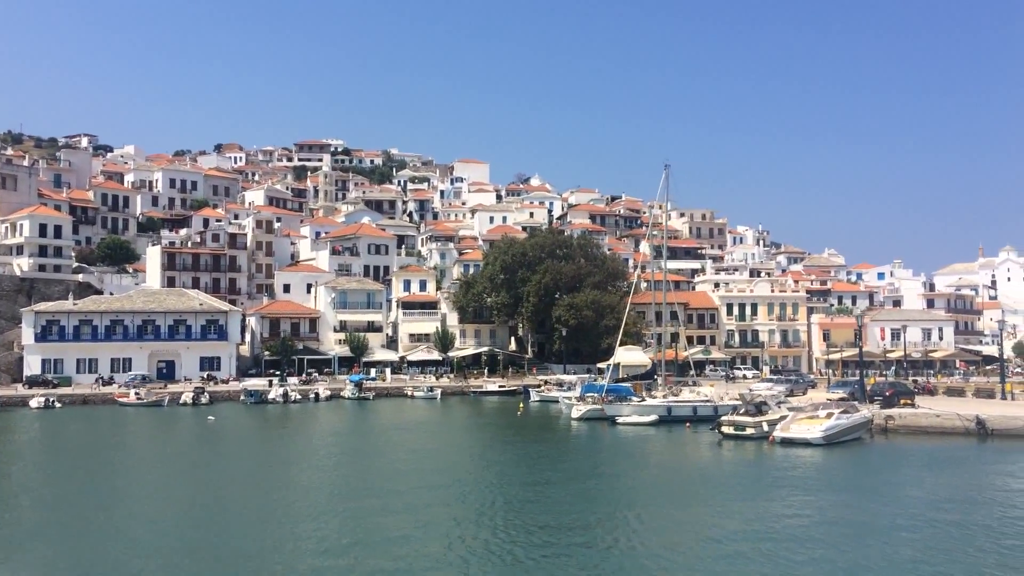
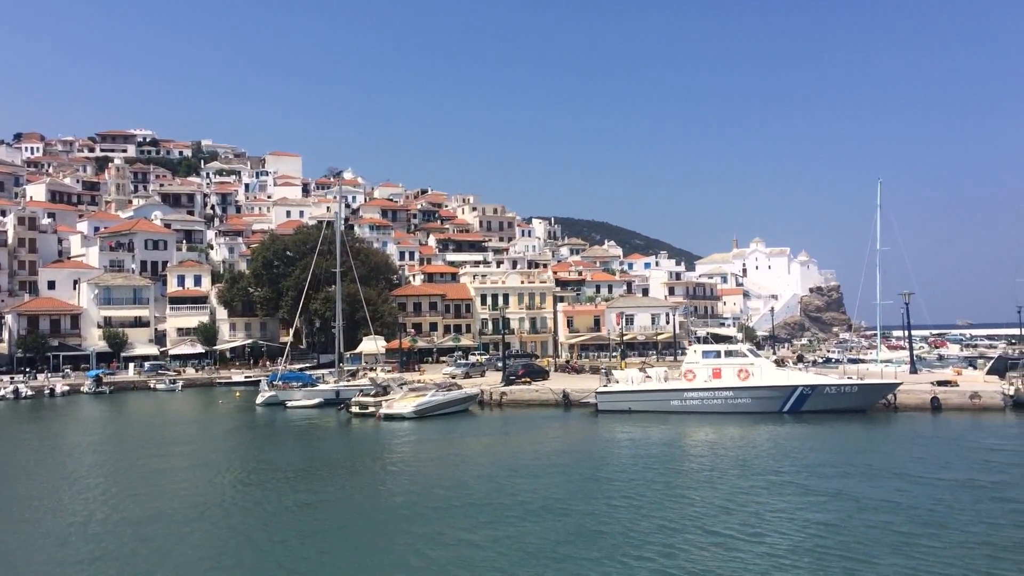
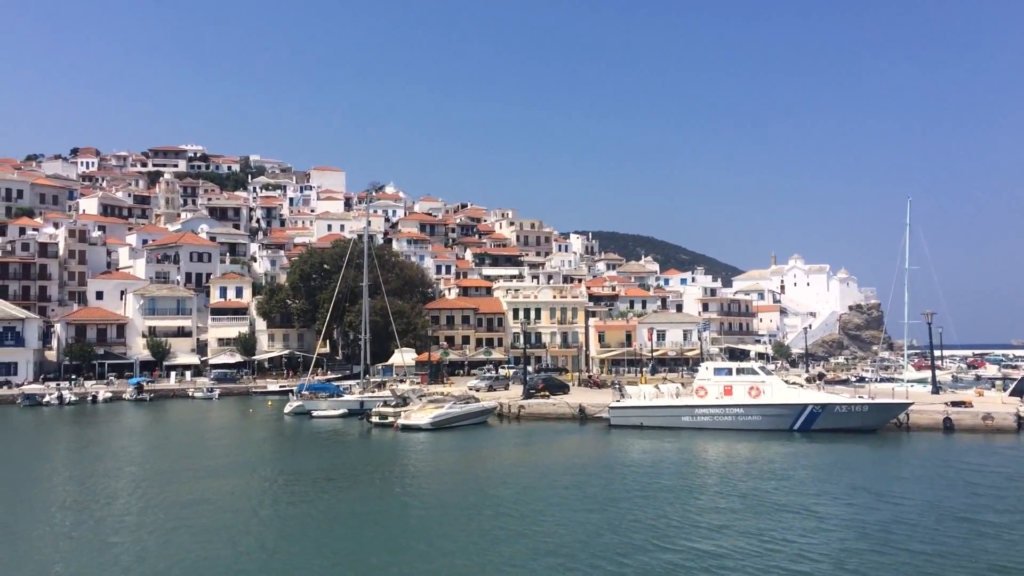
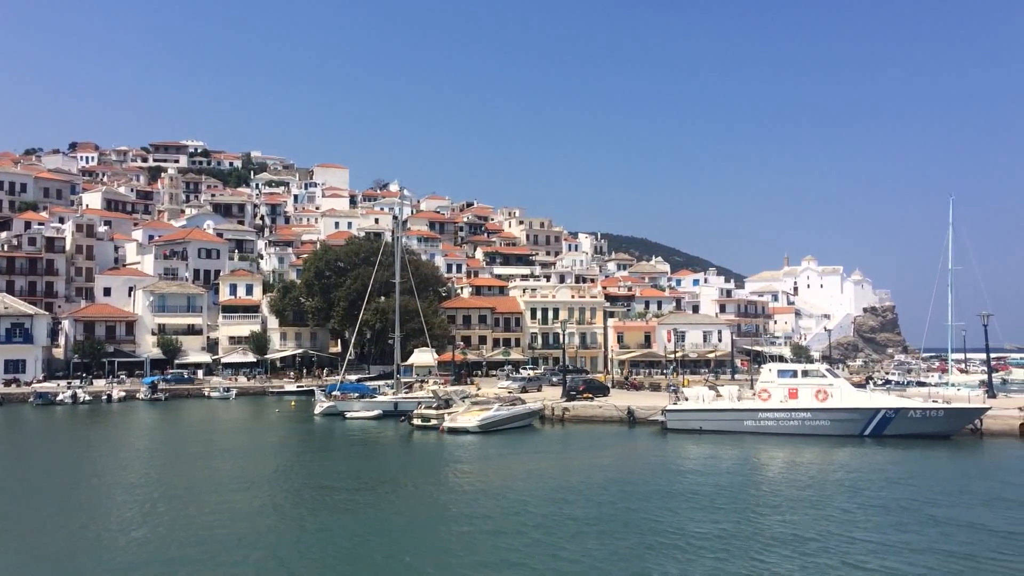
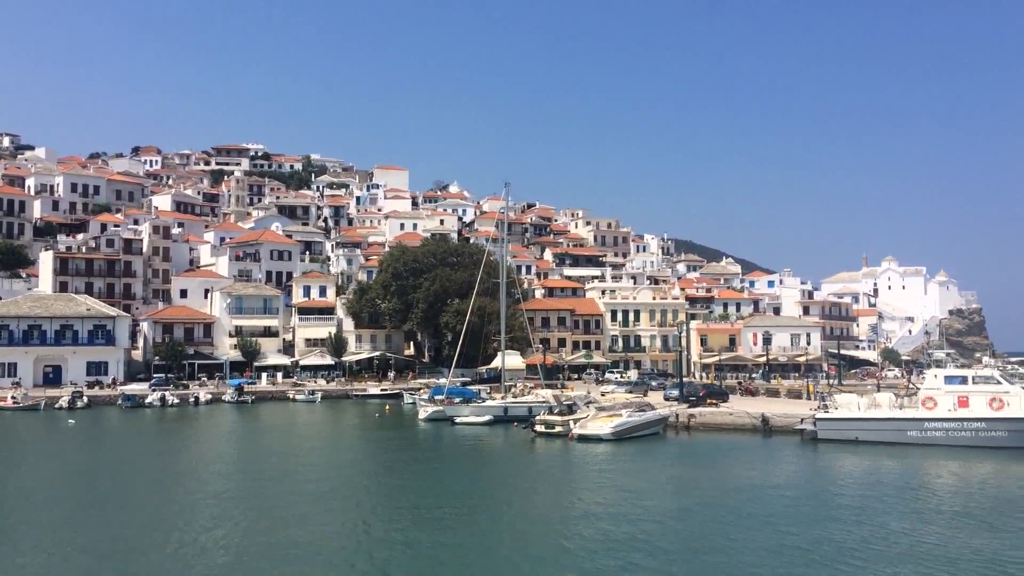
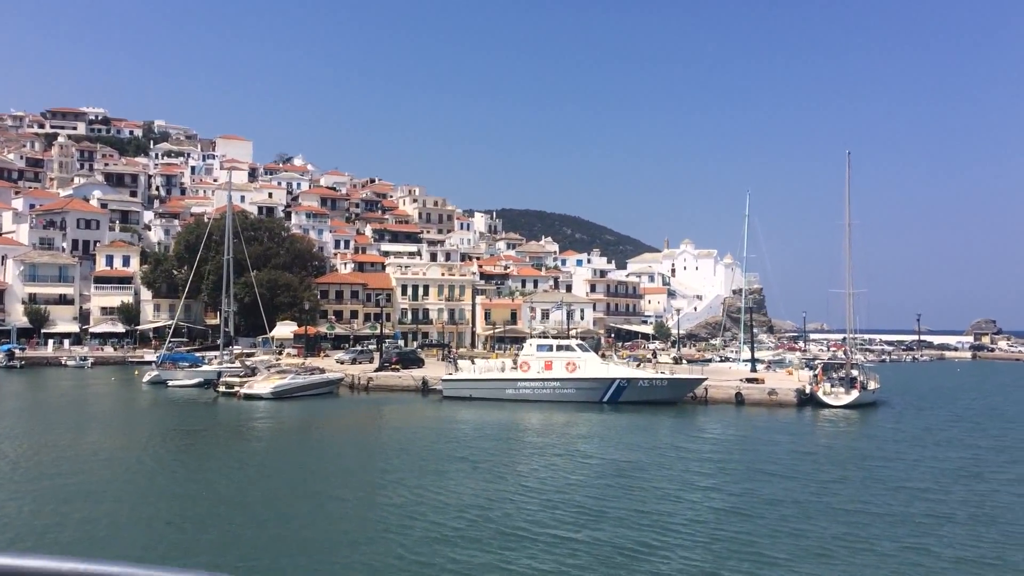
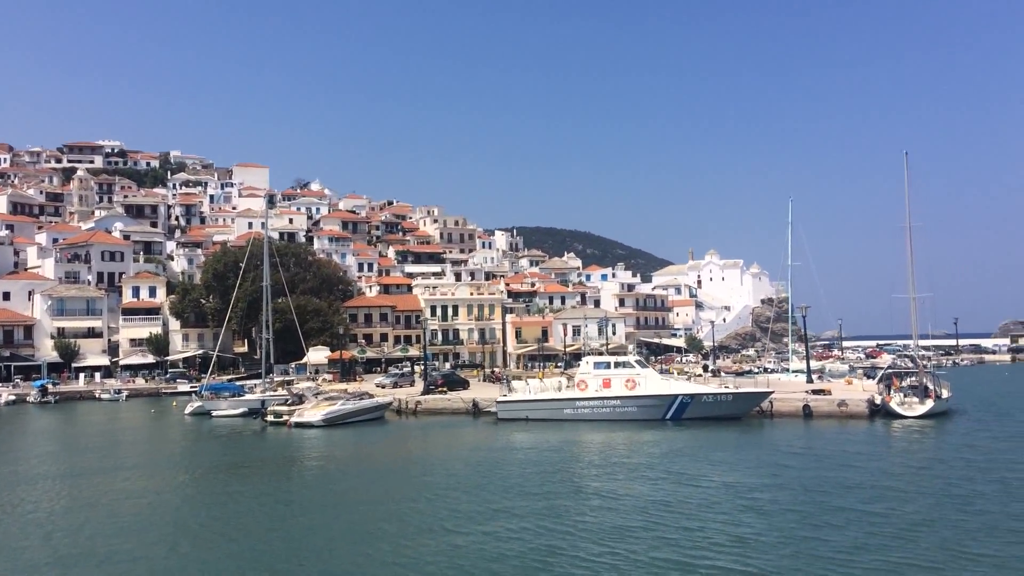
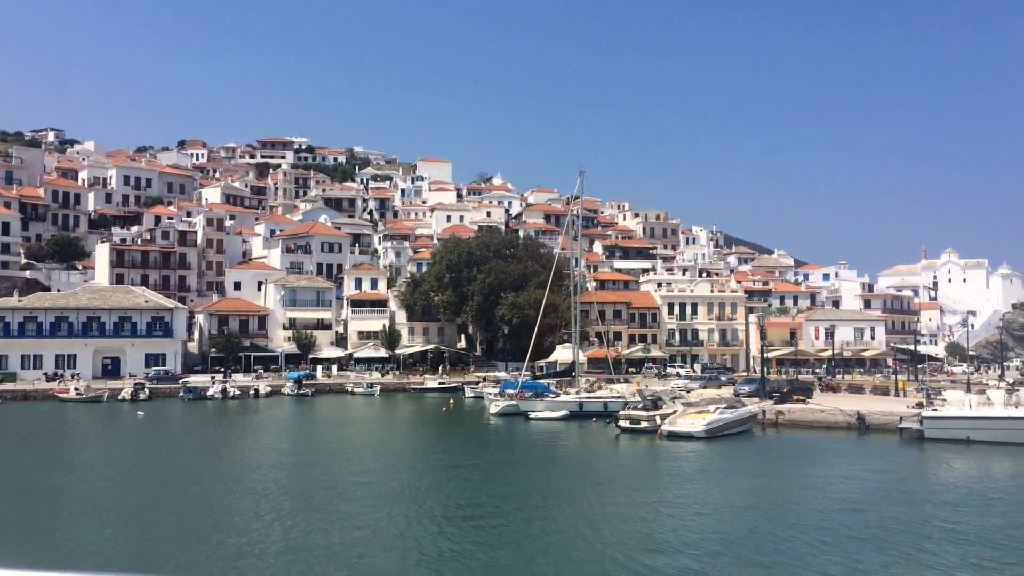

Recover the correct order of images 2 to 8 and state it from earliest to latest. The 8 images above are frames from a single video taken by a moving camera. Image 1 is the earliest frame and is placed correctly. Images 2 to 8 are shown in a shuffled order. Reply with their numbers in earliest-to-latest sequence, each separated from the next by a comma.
8, 5, 4, 2, 3, 7, 6
